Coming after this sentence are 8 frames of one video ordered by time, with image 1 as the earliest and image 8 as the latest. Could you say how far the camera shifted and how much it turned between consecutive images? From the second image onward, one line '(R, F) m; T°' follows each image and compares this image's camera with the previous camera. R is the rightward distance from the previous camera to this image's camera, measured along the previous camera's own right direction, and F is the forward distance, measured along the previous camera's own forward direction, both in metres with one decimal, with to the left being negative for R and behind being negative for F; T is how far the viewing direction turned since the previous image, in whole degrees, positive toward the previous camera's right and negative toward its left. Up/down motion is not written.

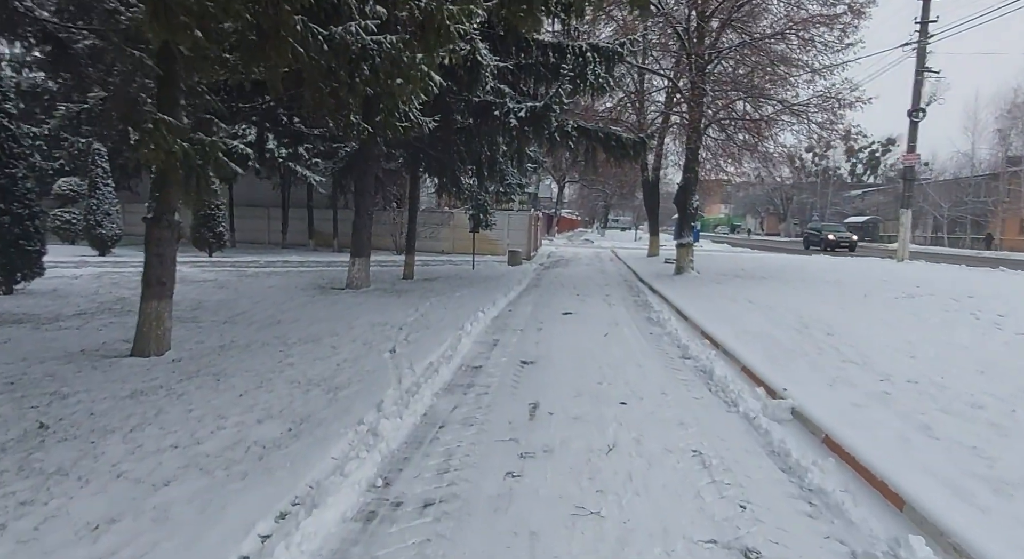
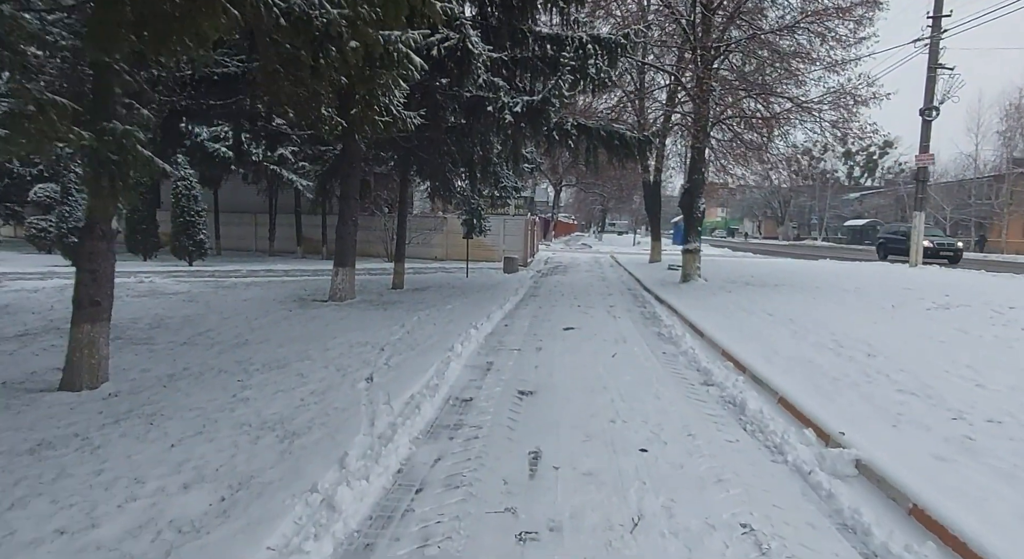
(0.0, +0.9) m; 0°
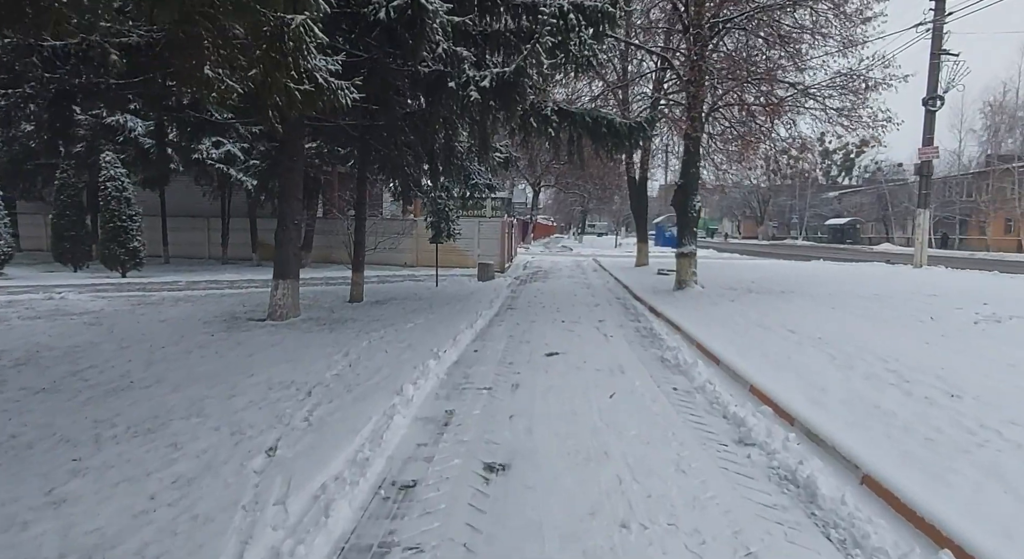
(+0.1, +1.6) m; +2°
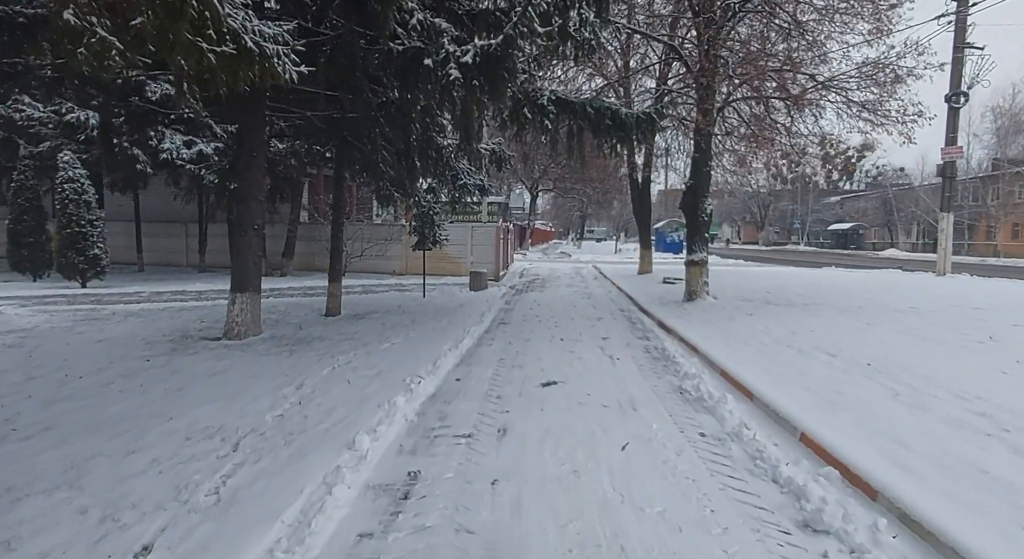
(+0.1, +1.2) m; 0°
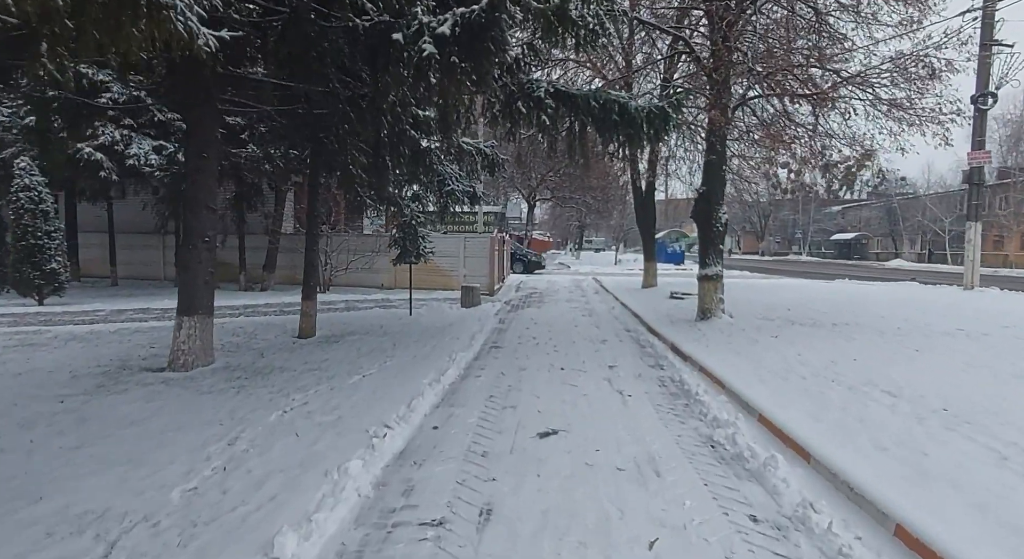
(+0.1, +1.2) m; 0°
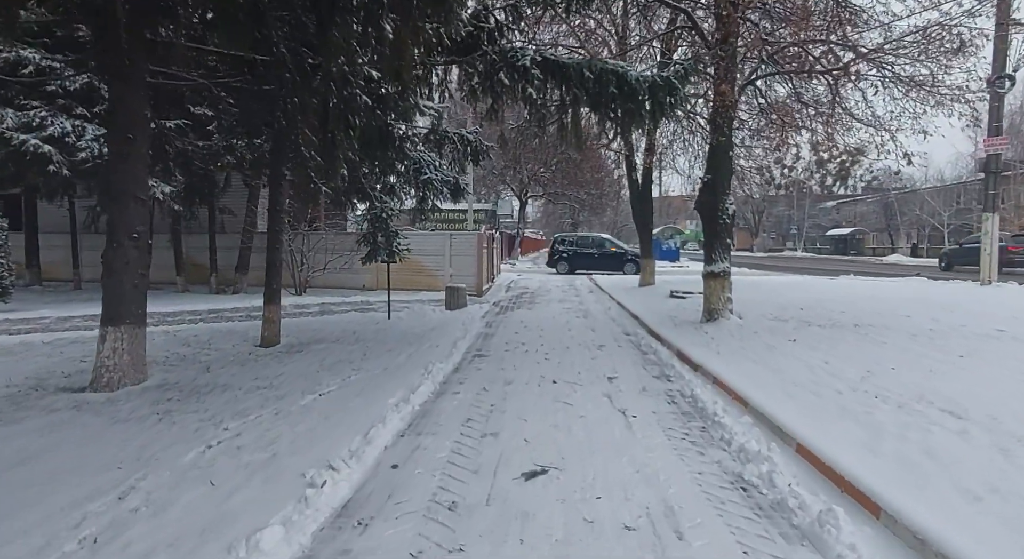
(+0.1, +1.0) m; +1°
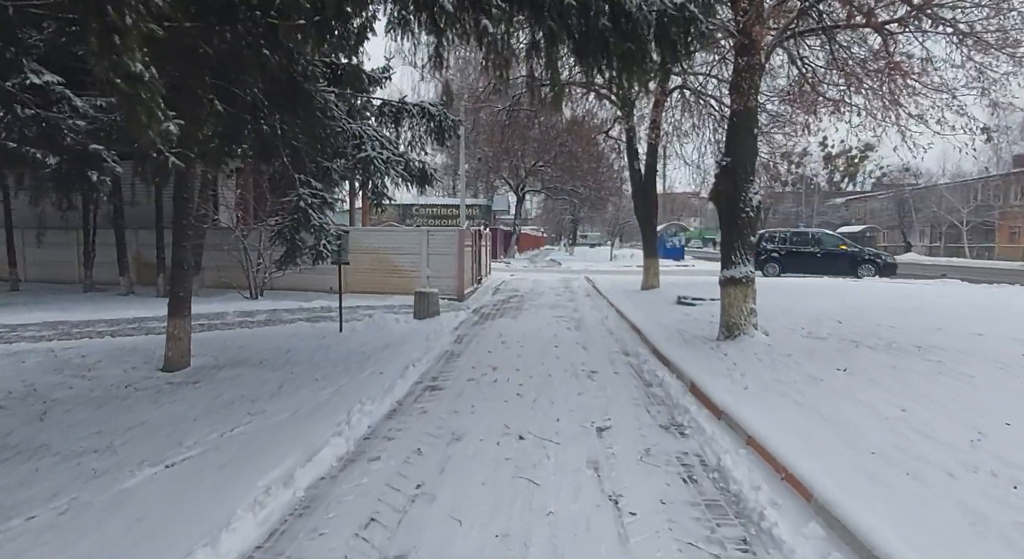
(+0.5, +1.9) m; 0°
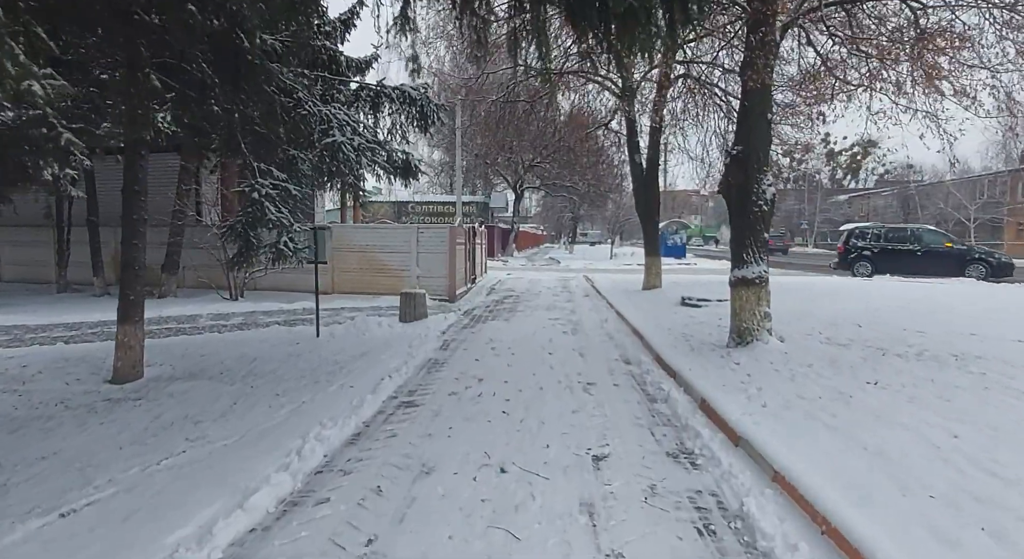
(+0.2, +0.7) m; 0°
